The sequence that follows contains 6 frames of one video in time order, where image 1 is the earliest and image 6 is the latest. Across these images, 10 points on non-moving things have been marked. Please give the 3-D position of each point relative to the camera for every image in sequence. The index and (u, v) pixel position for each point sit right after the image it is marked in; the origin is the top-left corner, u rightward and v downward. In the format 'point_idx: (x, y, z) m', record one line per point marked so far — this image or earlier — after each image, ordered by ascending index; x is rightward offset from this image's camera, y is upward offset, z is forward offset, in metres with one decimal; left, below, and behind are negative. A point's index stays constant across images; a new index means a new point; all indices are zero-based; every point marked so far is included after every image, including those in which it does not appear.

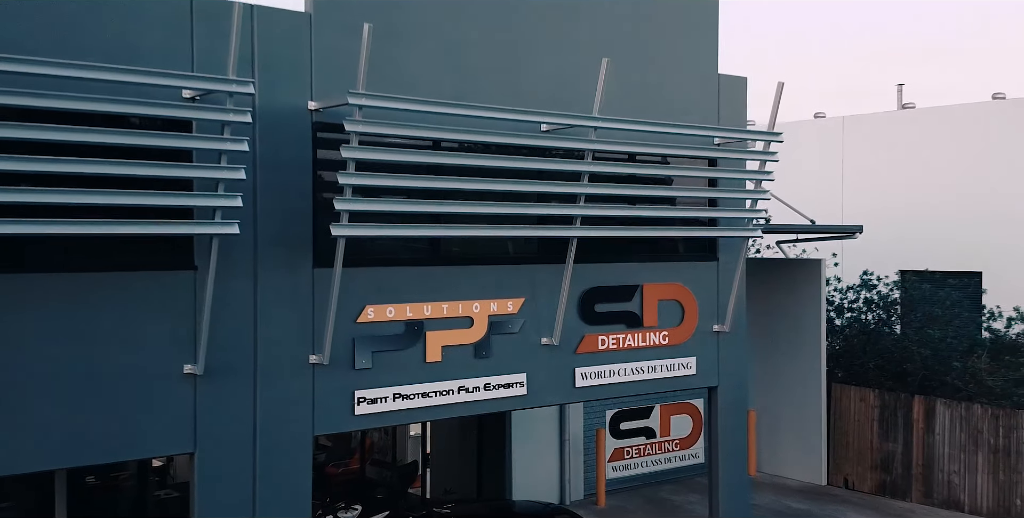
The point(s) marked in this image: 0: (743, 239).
0: (+2.7, +0.2, +10.5) m
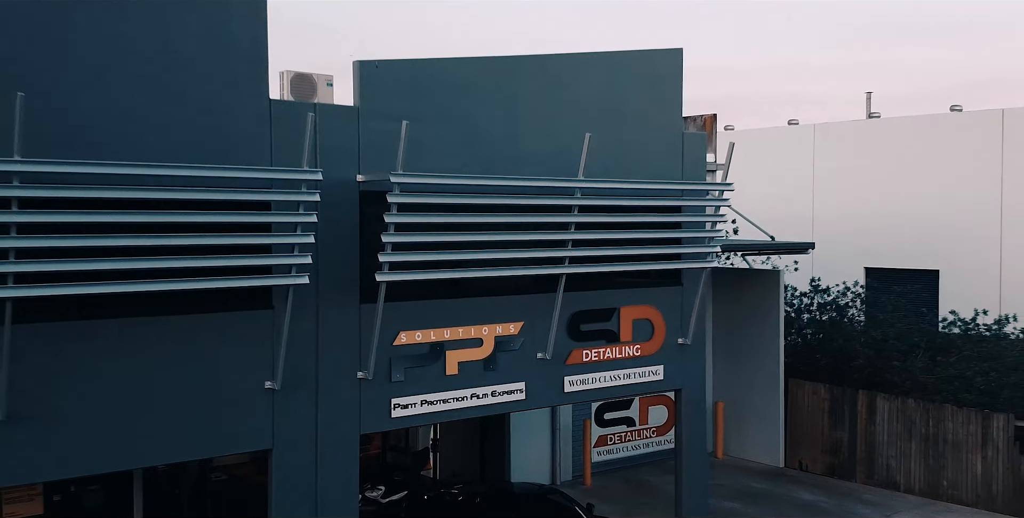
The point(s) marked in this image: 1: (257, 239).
0: (+2.7, -0.1, +12.6) m
1: (-2.5, +0.2, +8.7) m
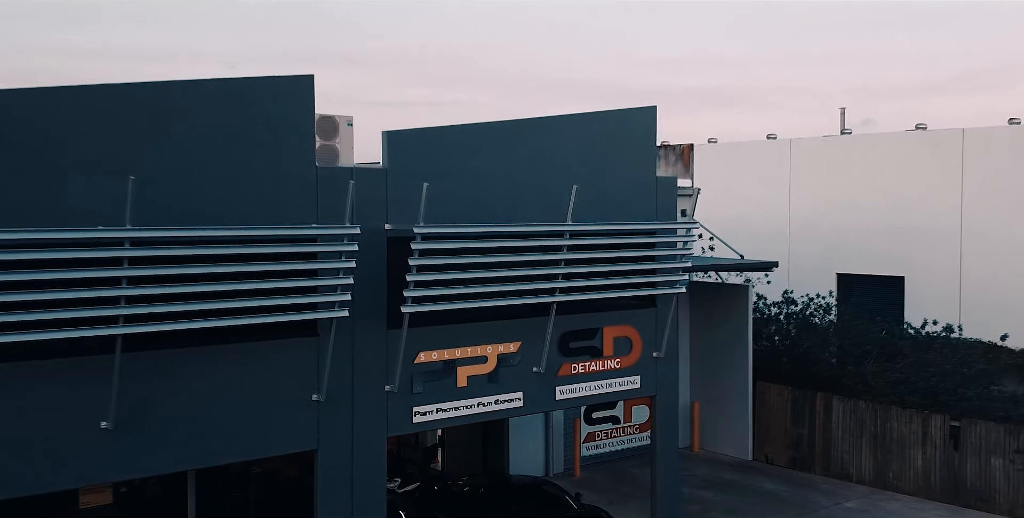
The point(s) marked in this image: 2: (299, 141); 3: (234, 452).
0: (+2.7, -0.6, +14.8) m
1: (-2.5, -0.3, +10.8) m
2: (-2.6, +1.4, +10.9) m
3: (-3.3, -2.3, +10.7) m
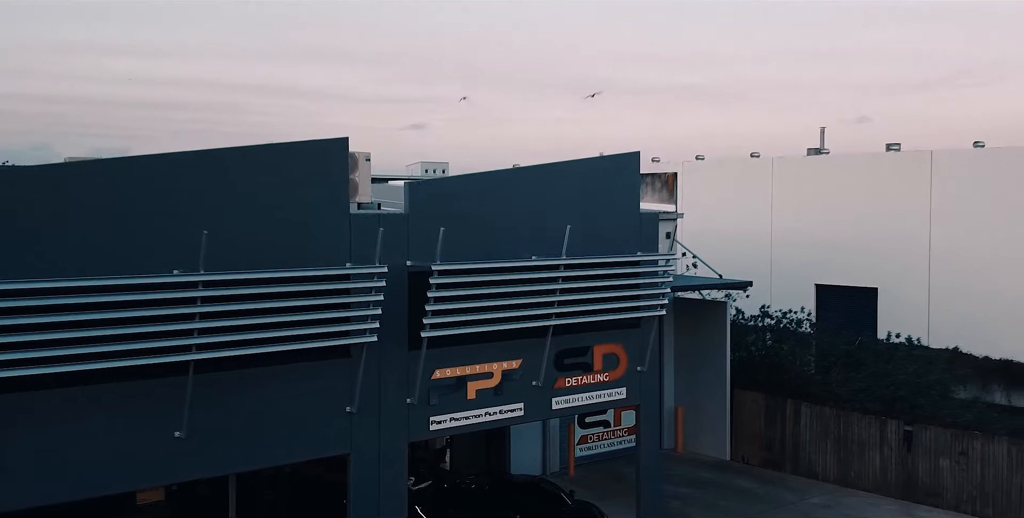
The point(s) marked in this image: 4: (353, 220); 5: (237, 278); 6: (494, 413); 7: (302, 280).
0: (+2.7, -1.0, +16.8) m
1: (-2.4, -0.8, +12.8) m
2: (-2.5, +0.9, +12.9) m
3: (-3.3, -2.8, +12.7) m
4: (-2.3, +0.6, +13.1) m
5: (-3.7, -0.2, +11.9) m
6: (-0.3, -2.6, +15.0) m
7: (-2.9, -0.3, +12.5) m
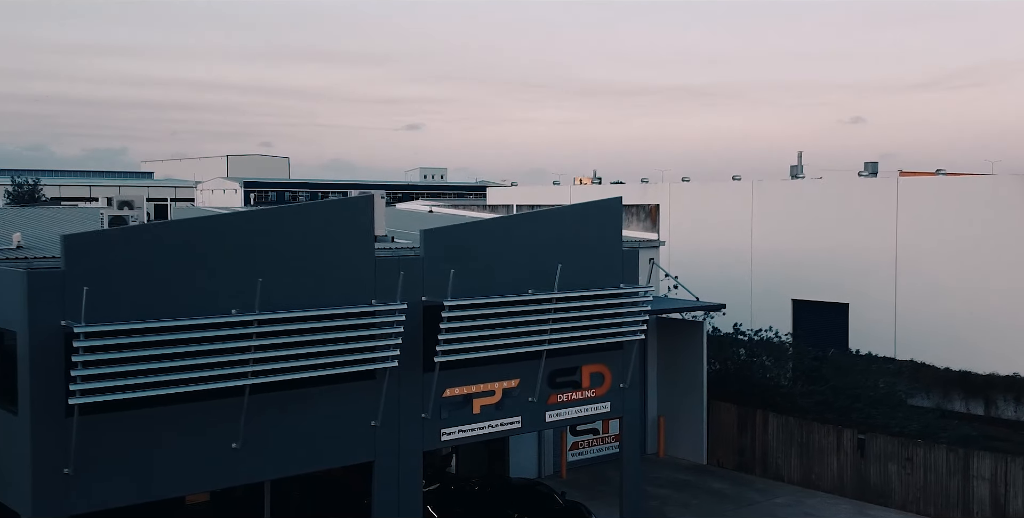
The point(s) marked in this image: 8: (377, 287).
0: (+2.7, -1.7, +19.3) m
1: (-2.4, -1.4, +15.3) m
2: (-2.5, +0.3, +15.3) m
3: (-3.3, -3.5, +15.1) m
4: (-2.3, -0.1, +15.5) m
5: (-3.7, -0.9, +14.3) m
6: (-0.3, -3.2, +17.4) m
7: (-2.9, -0.9, +14.9) m
8: (-2.3, -0.5, +15.5) m
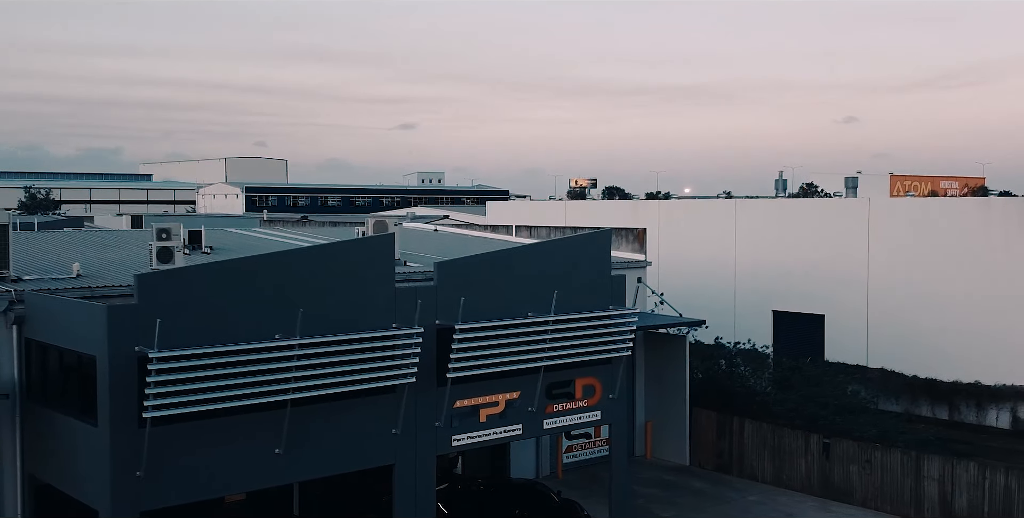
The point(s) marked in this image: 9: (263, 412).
0: (+2.7, -2.3, +21.7) m
1: (-2.4, -2.0, +17.7) m
2: (-2.5, -0.3, +17.7) m
3: (-3.2, -4.1, +17.5) m
4: (-2.3, -0.7, +17.9) m
5: (-3.6, -1.5, +16.7) m
6: (-0.3, -3.9, +19.8) m
7: (-2.9, -1.6, +17.3) m
8: (-2.3, -1.1, +17.9) m
9: (-4.5, -2.8, +16.4) m
